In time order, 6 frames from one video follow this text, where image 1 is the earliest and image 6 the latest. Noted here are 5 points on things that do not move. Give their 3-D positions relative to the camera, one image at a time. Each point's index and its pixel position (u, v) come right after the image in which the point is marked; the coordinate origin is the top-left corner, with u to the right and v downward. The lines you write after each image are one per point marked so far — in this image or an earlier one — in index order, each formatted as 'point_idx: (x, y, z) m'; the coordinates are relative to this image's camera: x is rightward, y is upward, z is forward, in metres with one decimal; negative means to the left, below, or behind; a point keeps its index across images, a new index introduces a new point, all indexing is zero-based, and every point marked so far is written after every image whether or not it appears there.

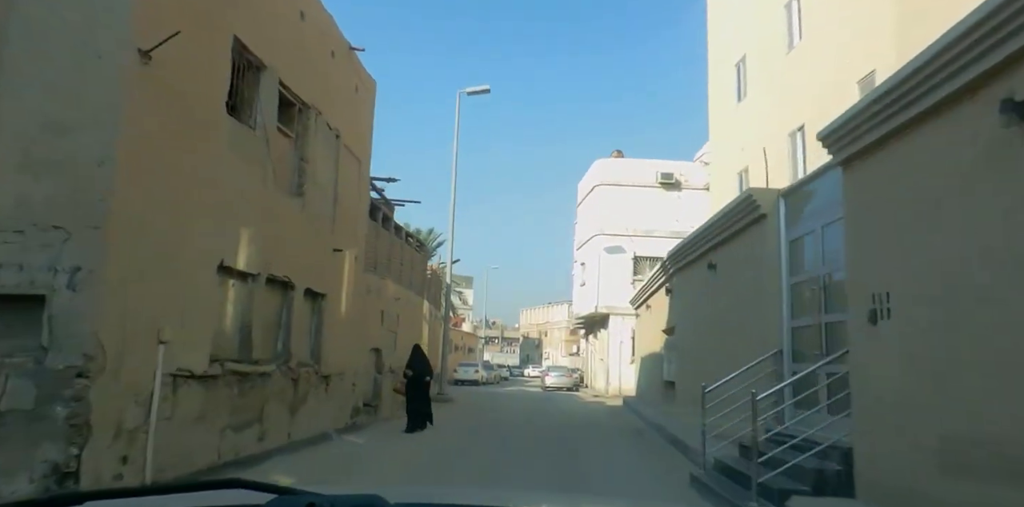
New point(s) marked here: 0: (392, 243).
0: (-3.2, +0.3, +18.1) m
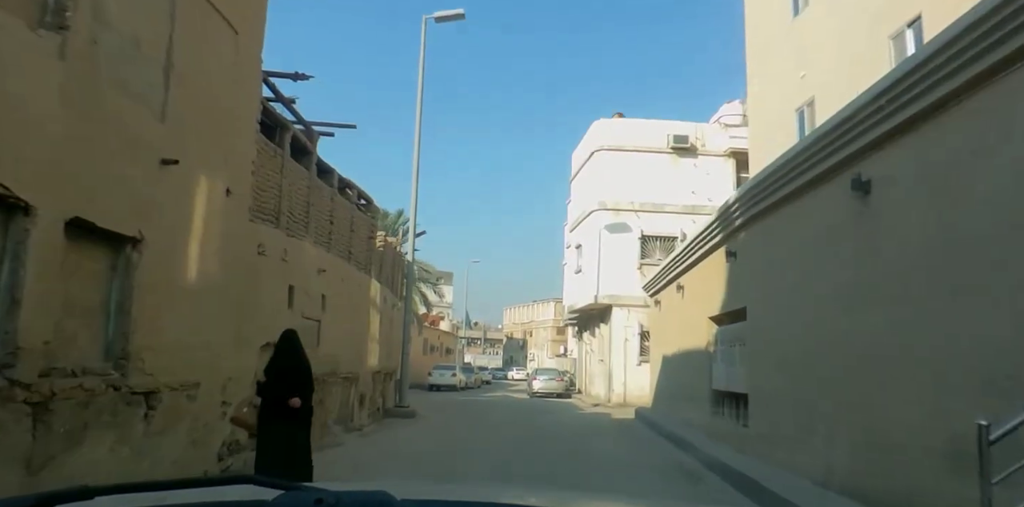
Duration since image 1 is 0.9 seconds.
0: (-3.6, +1.2, +12.2) m
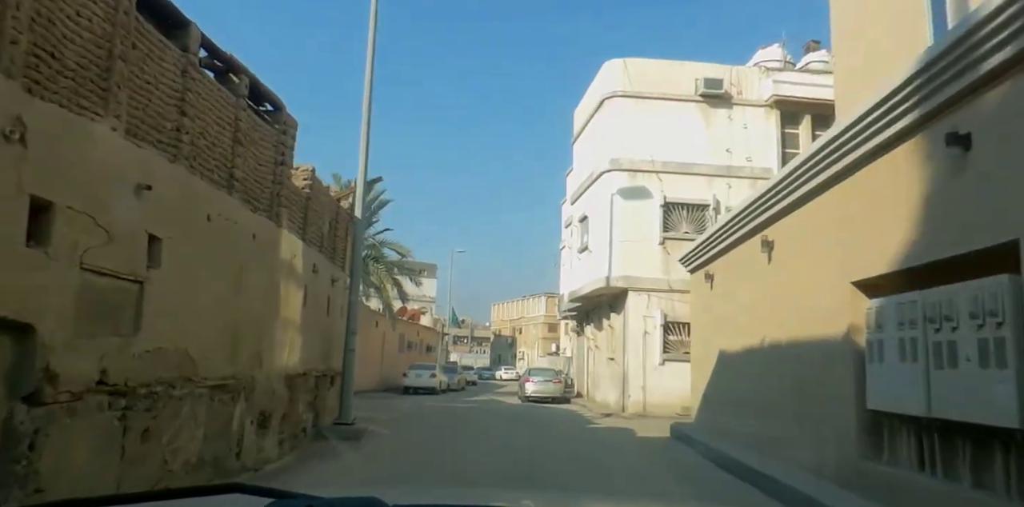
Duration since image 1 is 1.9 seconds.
0: (-3.7, +2.1, +6.6) m
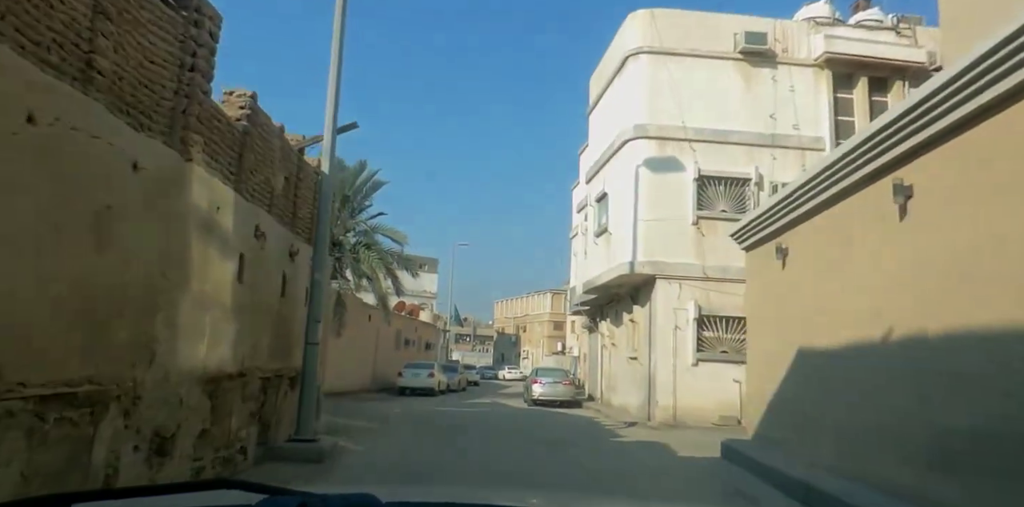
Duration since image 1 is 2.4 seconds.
0: (-3.5, +2.6, +3.6) m
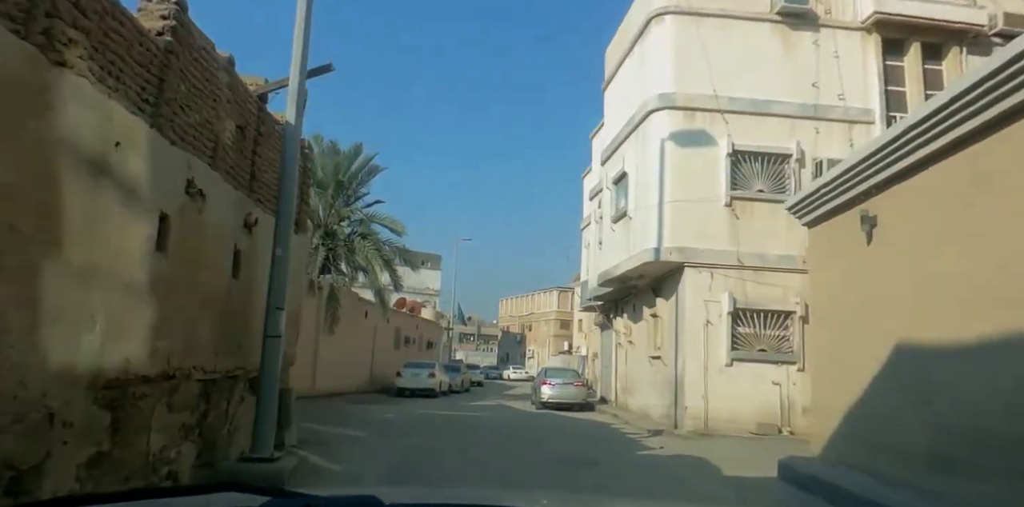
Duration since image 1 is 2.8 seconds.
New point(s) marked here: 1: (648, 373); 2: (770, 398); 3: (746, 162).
0: (-3.4, +3.0, +1.5) m
1: (+3.8, -3.3, +18.7) m
2: (+5.8, -3.2, +15.0) m
3: (+5.6, +2.2, +16.1) m
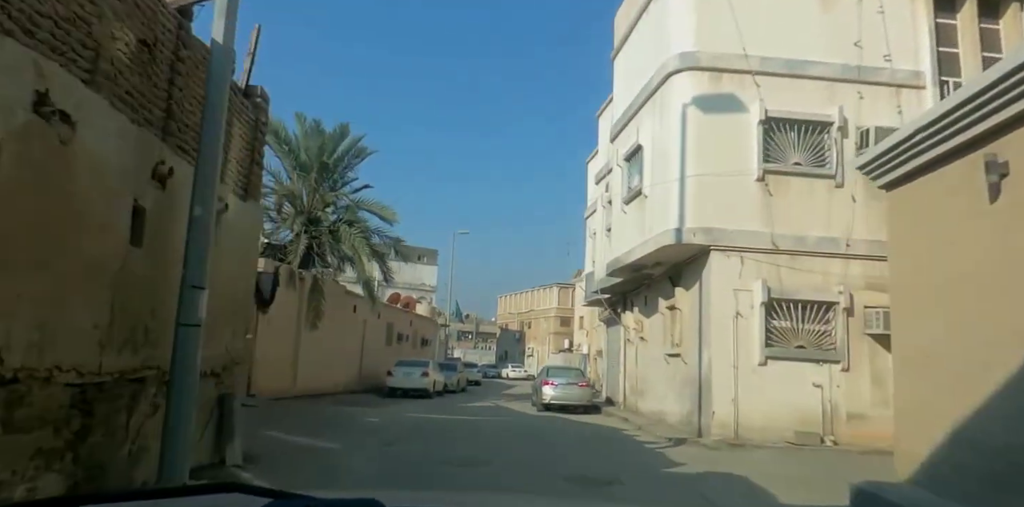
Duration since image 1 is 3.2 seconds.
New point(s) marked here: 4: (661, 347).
0: (-3.4, +3.3, -0.6) m
1: (+3.8, -3.0, +16.6) m
2: (+5.8, -2.9, +12.9) m
3: (+5.6, +2.6, +14.1) m
4: (+3.8, -2.4, +17.0) m
